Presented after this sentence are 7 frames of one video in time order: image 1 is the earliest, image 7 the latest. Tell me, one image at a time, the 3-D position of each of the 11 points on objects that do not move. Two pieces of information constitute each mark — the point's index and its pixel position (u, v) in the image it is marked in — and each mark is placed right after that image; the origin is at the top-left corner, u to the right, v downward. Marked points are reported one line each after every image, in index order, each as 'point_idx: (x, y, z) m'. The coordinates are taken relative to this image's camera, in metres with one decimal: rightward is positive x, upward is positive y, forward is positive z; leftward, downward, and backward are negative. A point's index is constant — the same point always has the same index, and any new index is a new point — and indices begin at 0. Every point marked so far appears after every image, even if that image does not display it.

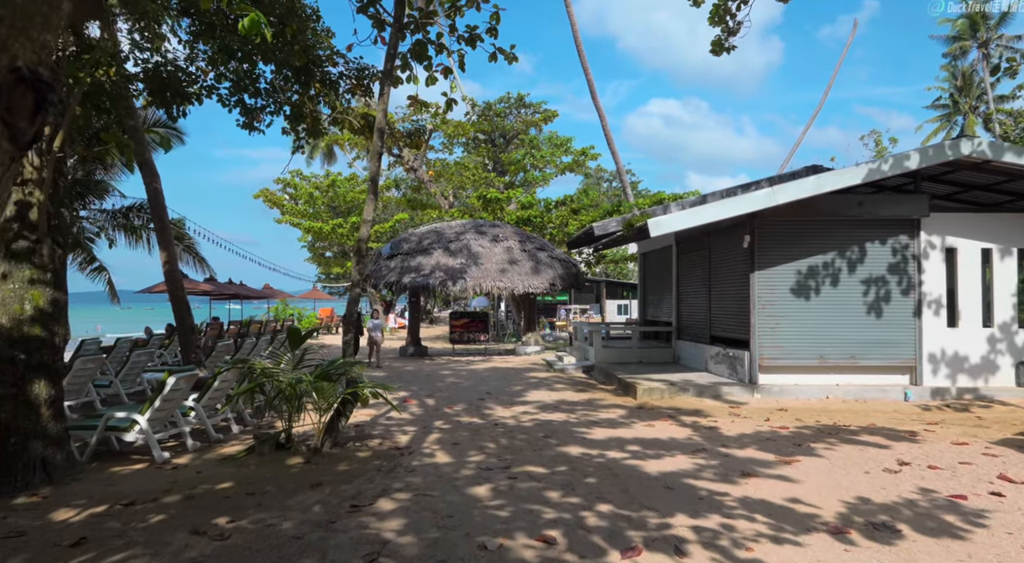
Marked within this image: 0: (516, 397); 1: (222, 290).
0: (+0.1, -1.8, +9.7) m
1: (-8.0, -0.2, +17.6) m
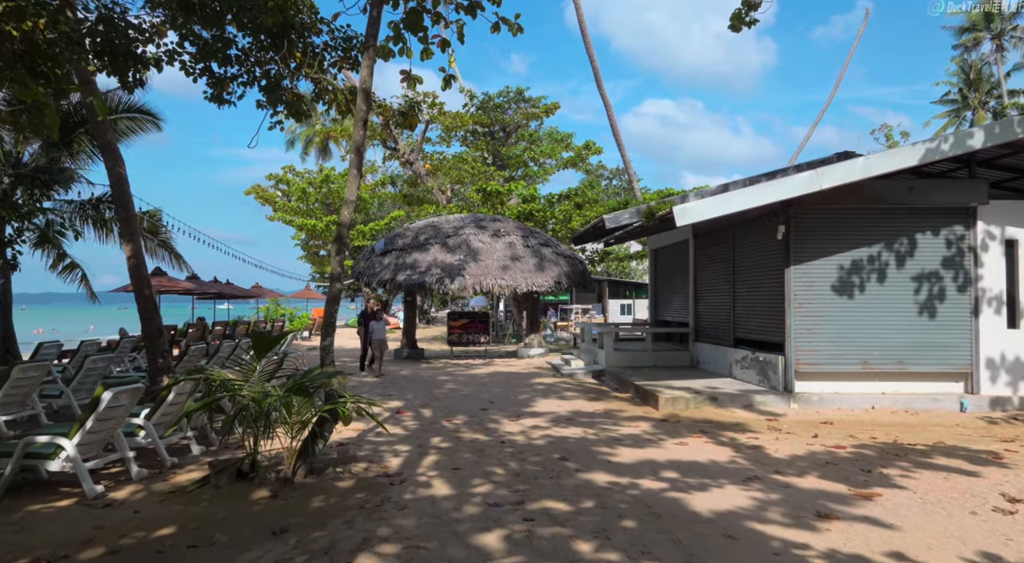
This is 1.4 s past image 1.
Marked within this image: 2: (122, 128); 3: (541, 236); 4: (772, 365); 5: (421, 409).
0: (+0.2, -1.7, +8.7) m
1: (-7.9, -0.2, +16.5) m
2: (-7.6, +3.0, +12.4) m
3: (+0.8, +1.2, +16.9) m
4: (+3.6, -1.2, +8.9) m
5: (-1.2, -1.7, +8.5) m
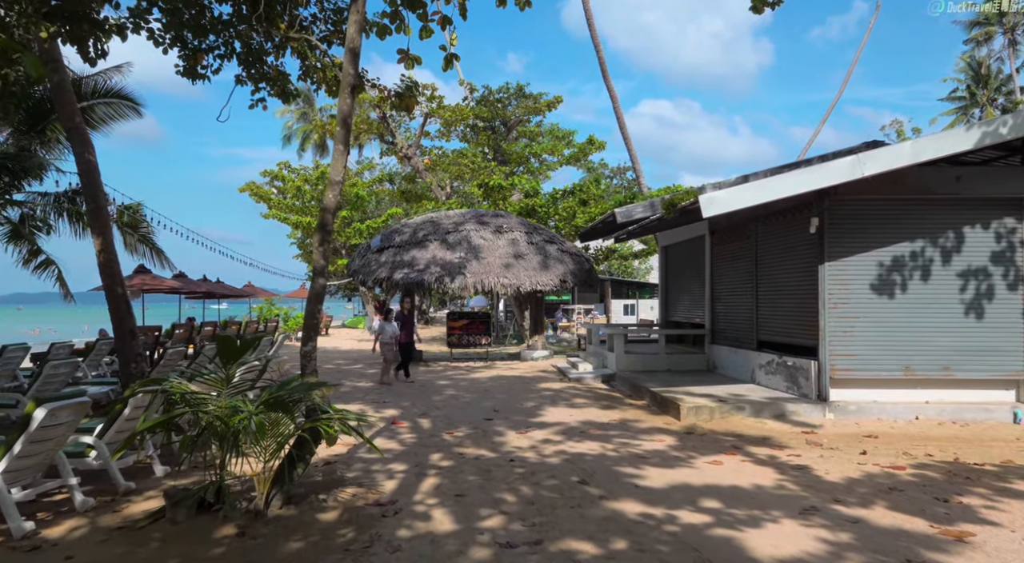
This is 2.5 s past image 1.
0: (+0.2, -1.7, +7.9) m
1: (-7.9, -0.2, +15.7) m
2: (-7.5, +3.0, +11.6) m
3: (+0.9, +1.2, +16.1) m
4: (+3.7, -1.1, +8.1) m
5: (-1.1, -1.7, +7.8) m
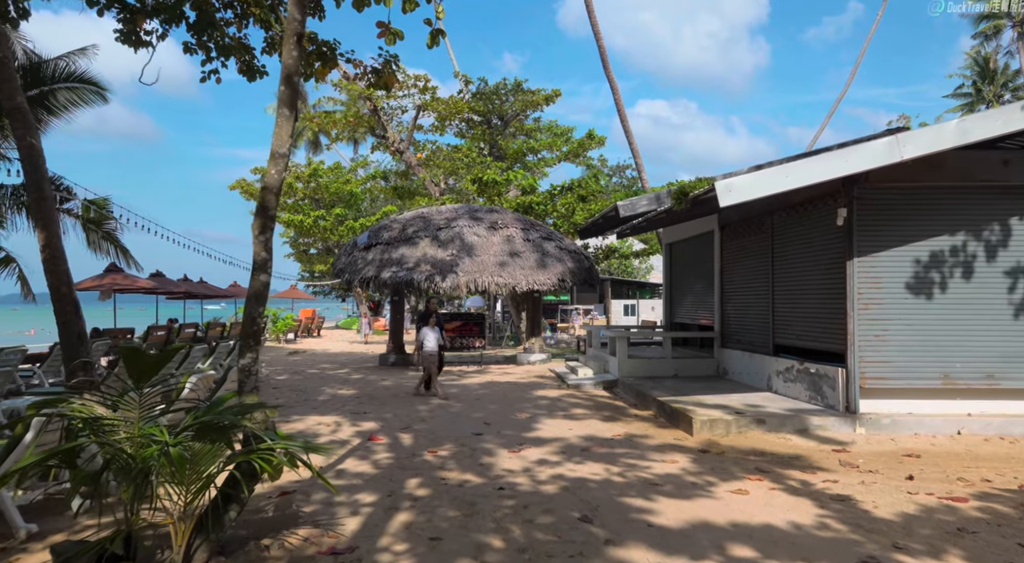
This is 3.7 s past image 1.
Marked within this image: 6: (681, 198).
0: (+0.2, -1.7, +7.0) m
1: (-8.0, -0.1, +14.8) m
2: (-7.6, +3.0, +10.8) m
3: (+0.7, +1.3, +15.3) m
4: (+3.6, -1.1, +7.3) m
5: (-1.2, -1.7, +6.9) m
6: (+2.0, +1.0, +7.6) m
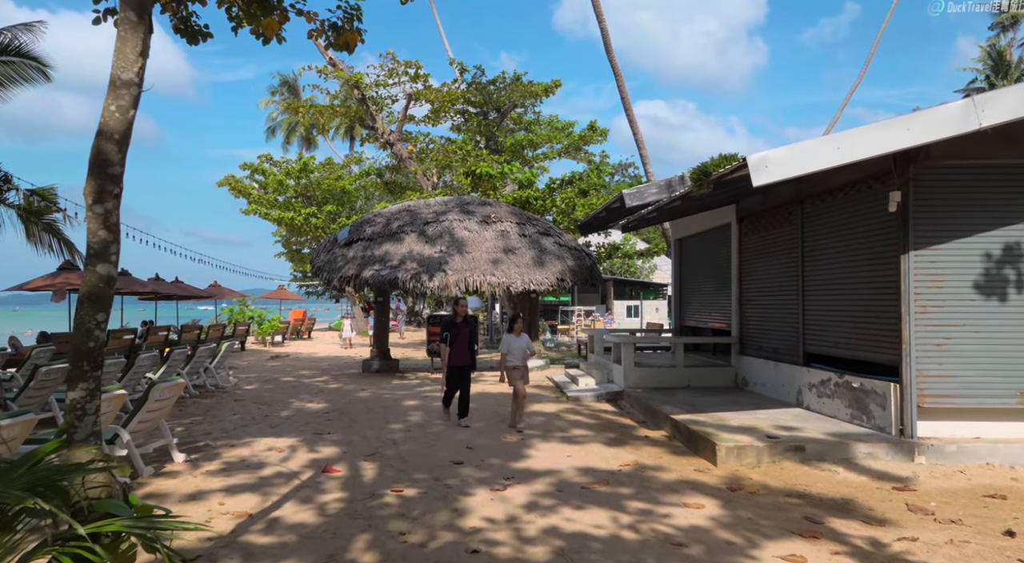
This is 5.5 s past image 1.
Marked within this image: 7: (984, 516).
0: (0.0, -1.6, +5.9) m
1: (-8.1, -0.1, +13.7) m
2: (-7.7, +3.1, +9.6) m
3: (+0.6, +1.3, +14.1) m
4: (+3.5, -1.1, +6.1) m
5: (-1.3, -1.6, +5.7) m
6: (+1.9, +1.0, +6.4) m
7: (+3.2, -1.6, +4.3) m
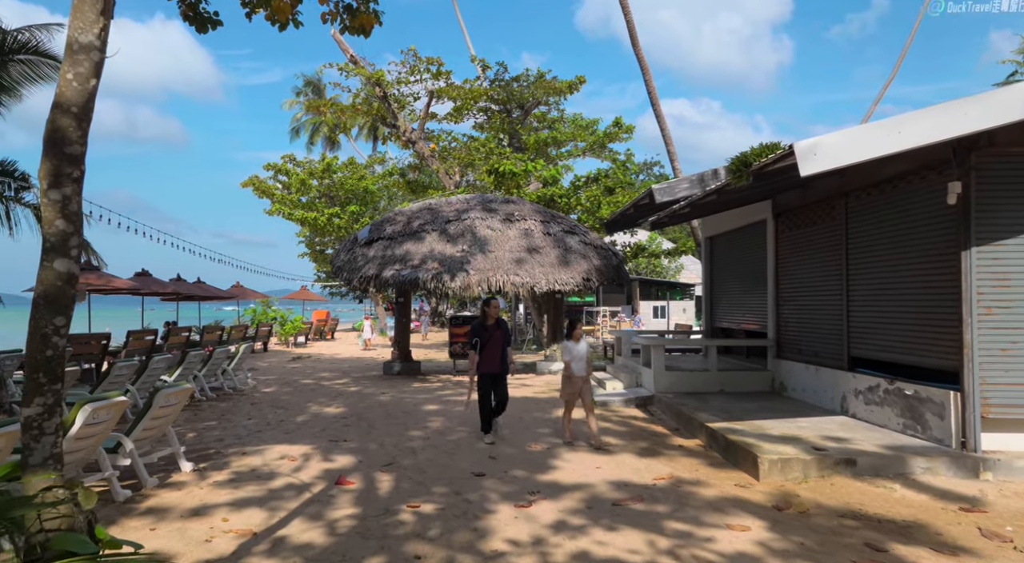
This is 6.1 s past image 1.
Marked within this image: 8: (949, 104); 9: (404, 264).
0: (+0.2, -1.6, +5.5) m
1: (-7.6, -0.1, +13.6) m
2: (-7.4, +3.0, +9.5) m
3: (+1.2, +1.3, +13.7) m
4: (+3.7, -1.1, +5.6) m
5: (-1.1, -1.6, +5.4) m
6: (+2.1, +1.0, +5.9) m
7: (+3.4, -1.6, +3.8) m
8: (+3.2, +1.3, +4.7) m
9: (-2.0, +0.3, +12.0) m
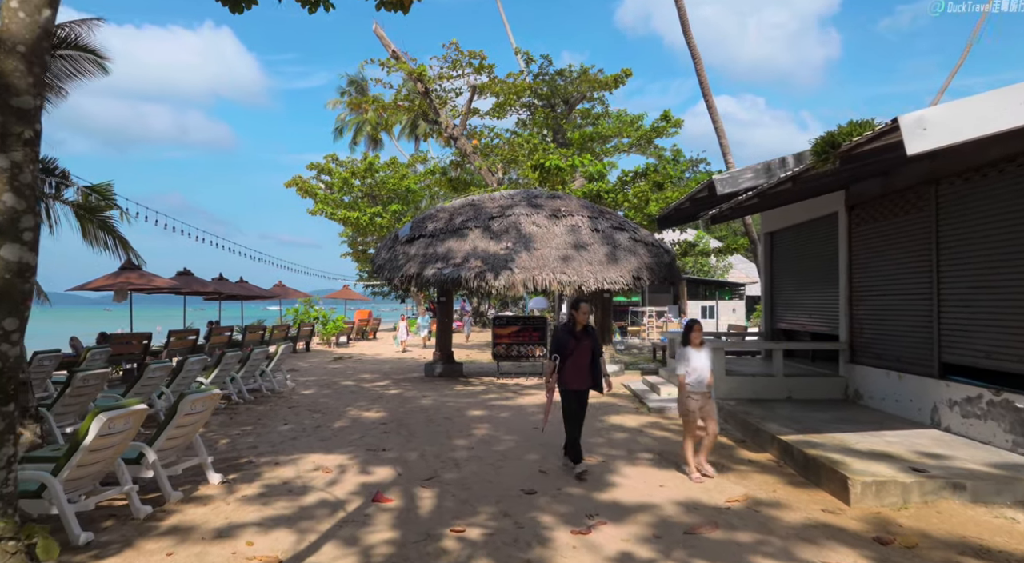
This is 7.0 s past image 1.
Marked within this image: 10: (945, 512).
0: (+0.7, -1.6, +4.9) m
1: (-6.6, -0.1, +13.5) m
2: (-6.7, +3.1, +9.4) m
3: (+2.1, +1.3, +13.1) m
4: (+4.1, -1.1, +4.8) m
5: (-0.7, -1.6, +4.9) m
6: (+2.5, +1.1, +5.2) m
7: (+3.7, -1.6, +3.1) m
8: (+3.5, +1.3, +4.0) m
9: (-1.2, +0.4, +11.6) m
10: (+3.0, -1.6, +4.4) m
